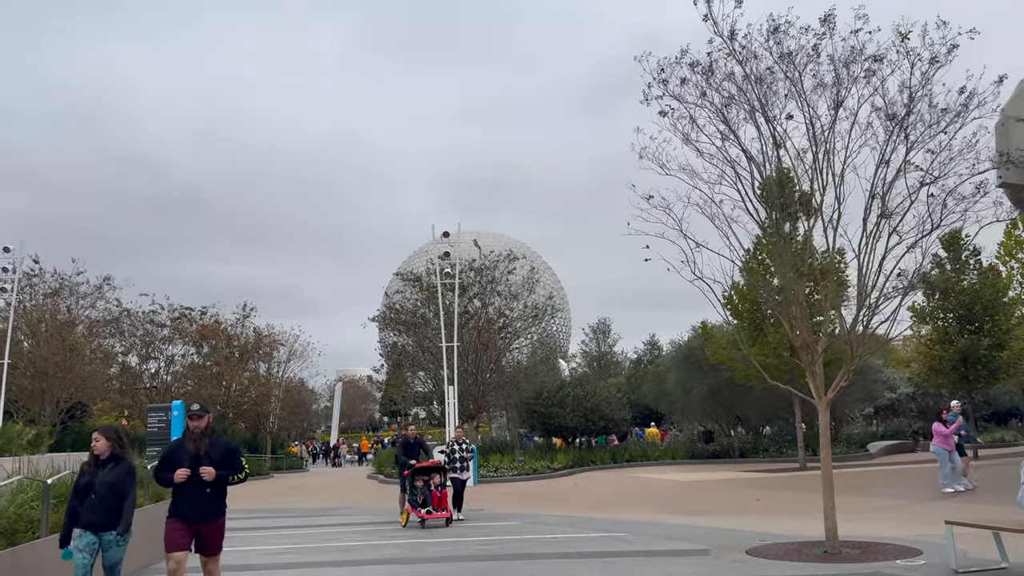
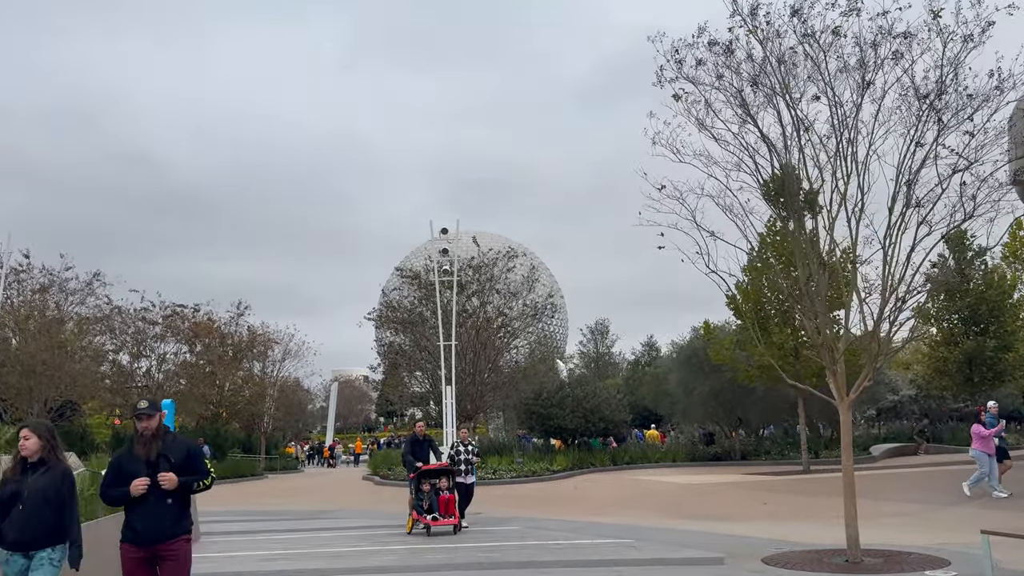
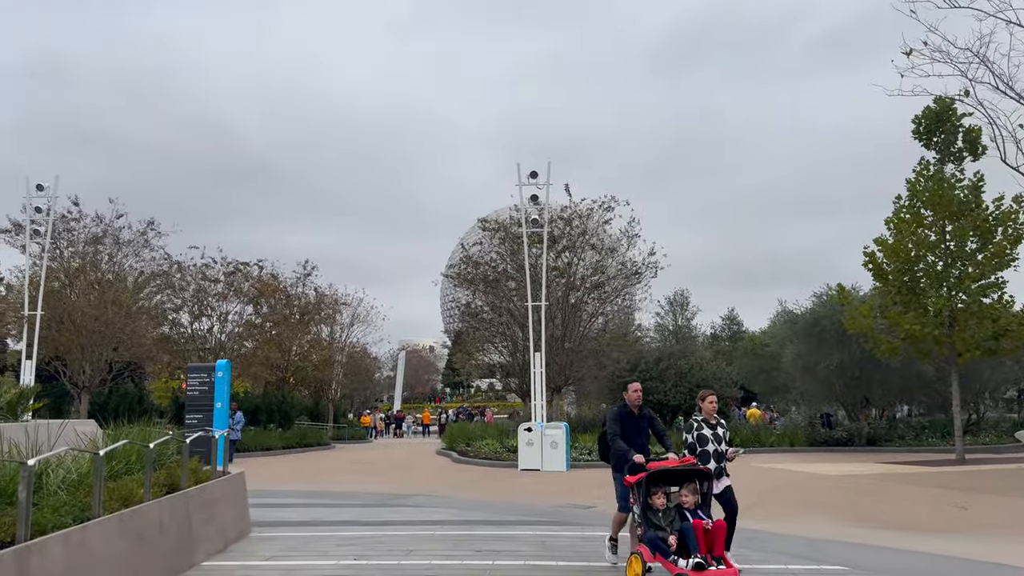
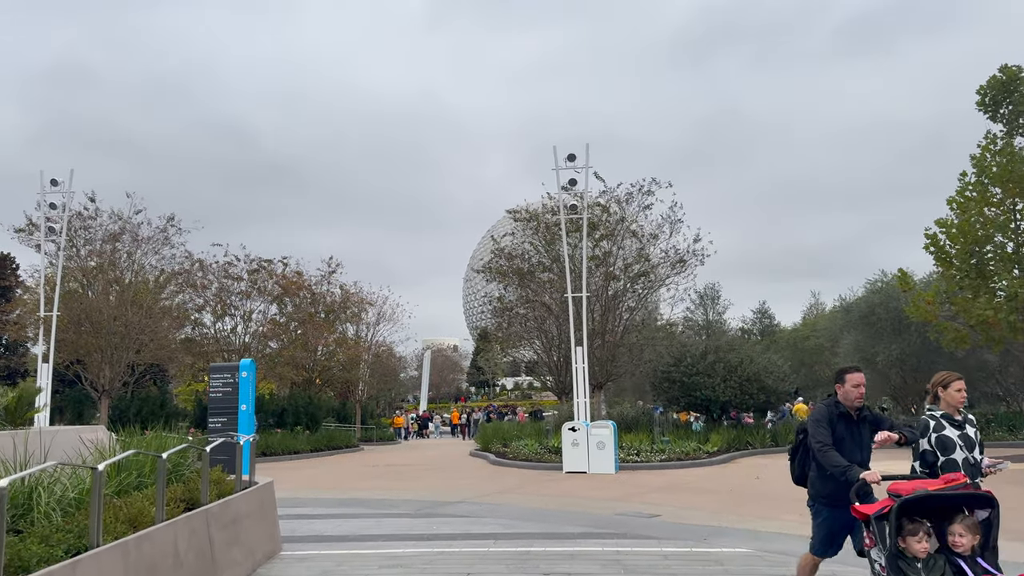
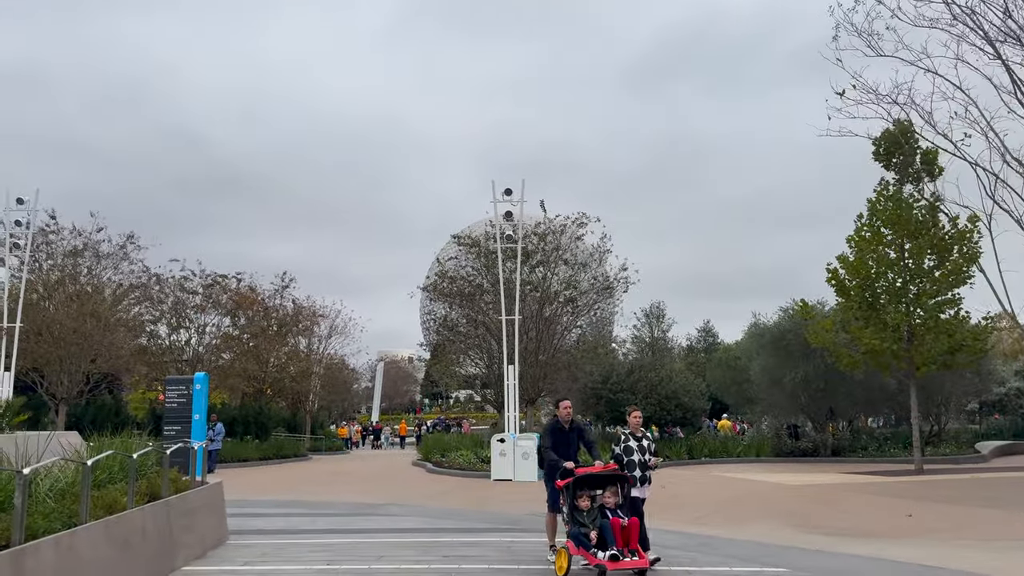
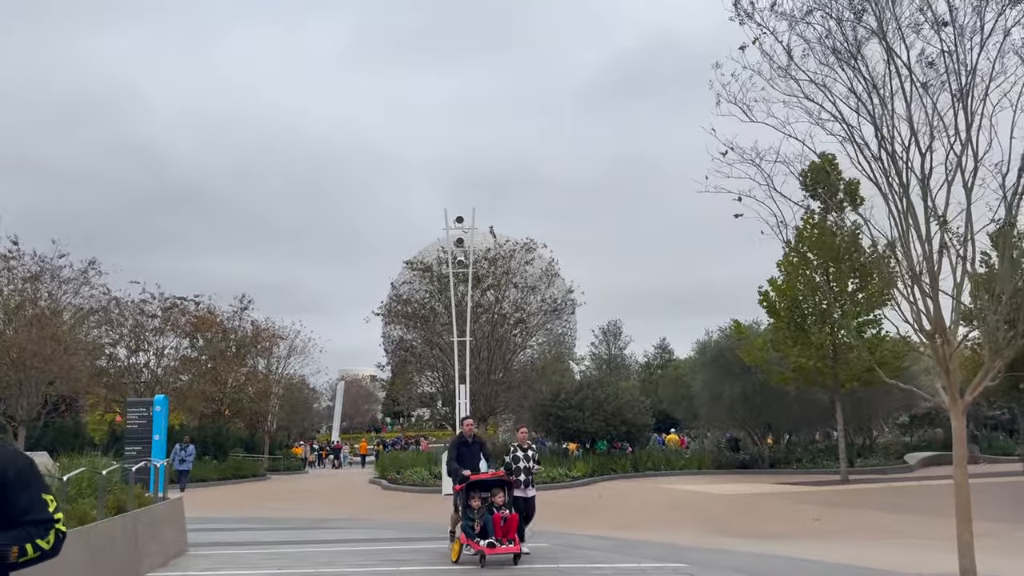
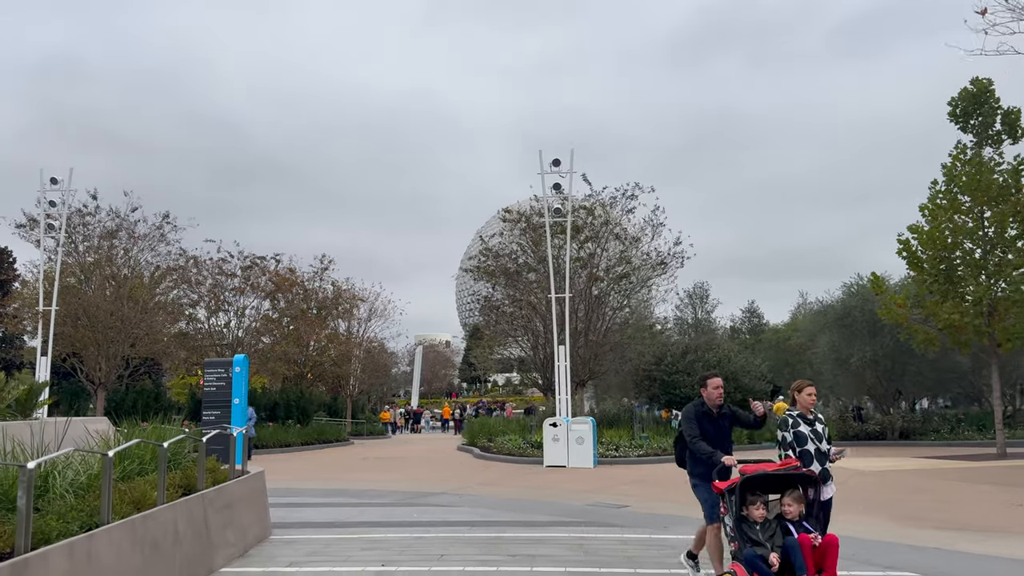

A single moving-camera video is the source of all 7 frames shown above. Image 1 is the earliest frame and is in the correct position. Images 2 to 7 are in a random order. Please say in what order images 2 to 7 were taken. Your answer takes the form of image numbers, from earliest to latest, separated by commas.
2, 6, 5, 3, 7, 4
